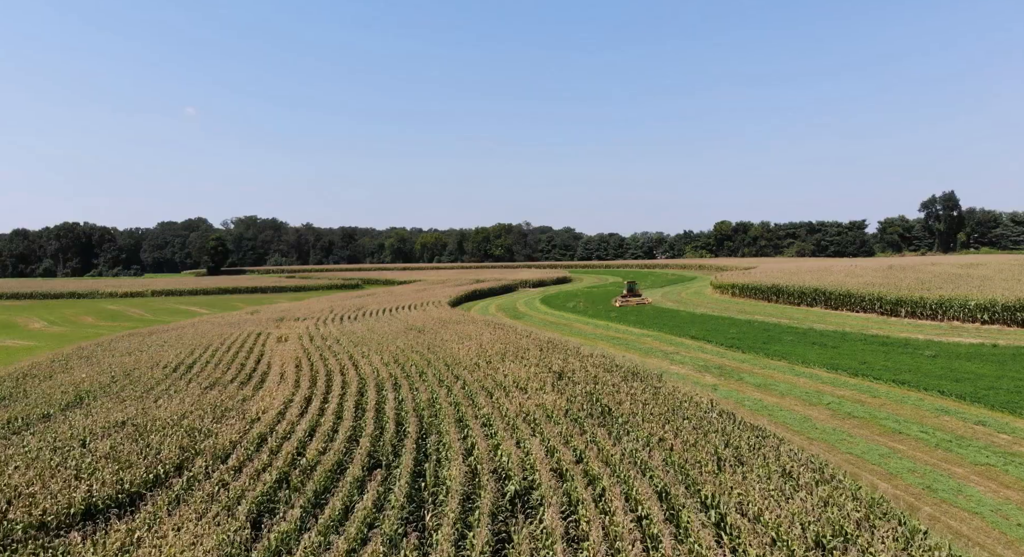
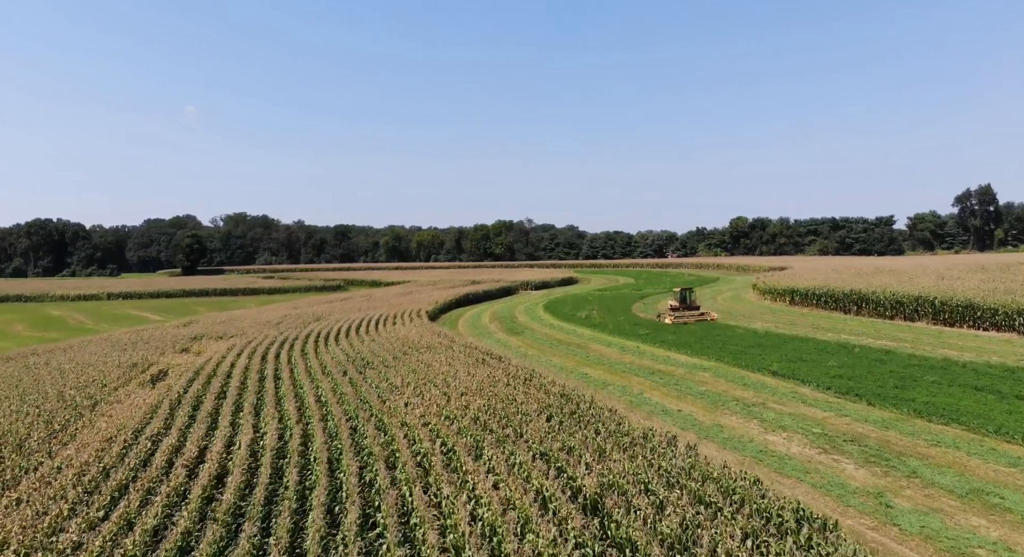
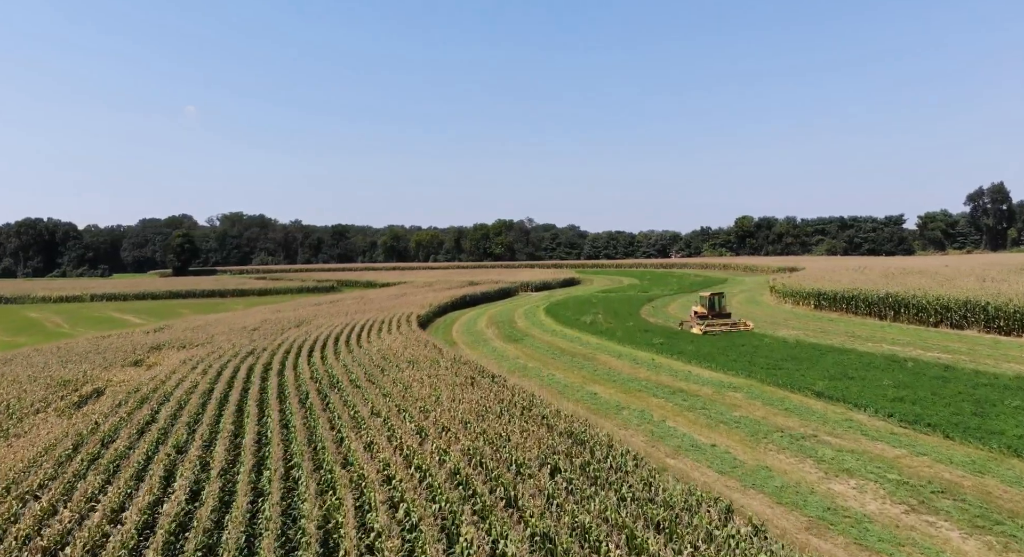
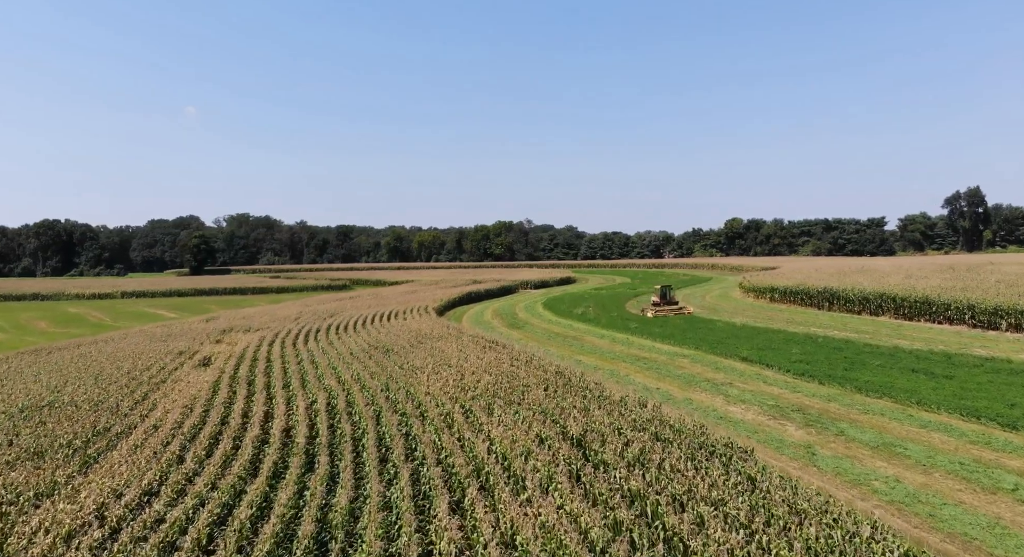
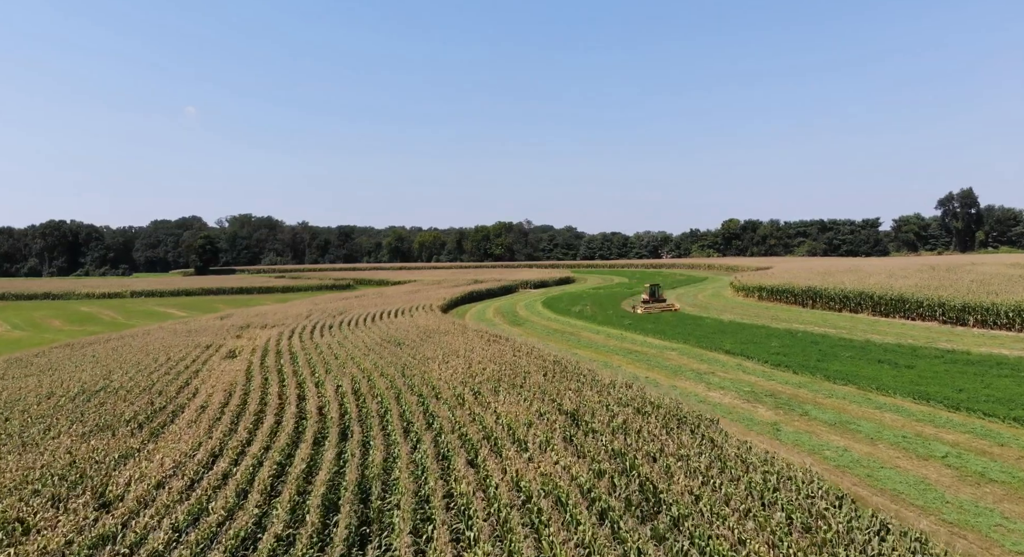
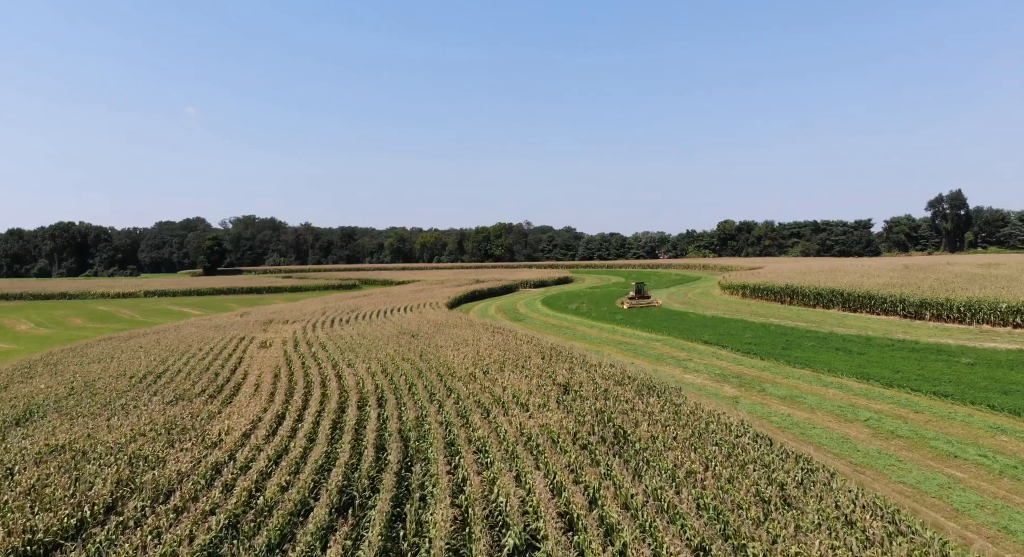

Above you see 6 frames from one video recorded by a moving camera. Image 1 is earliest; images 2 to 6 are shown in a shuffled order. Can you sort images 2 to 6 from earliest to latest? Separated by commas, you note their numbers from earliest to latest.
6, 5, 4, 2, 3
